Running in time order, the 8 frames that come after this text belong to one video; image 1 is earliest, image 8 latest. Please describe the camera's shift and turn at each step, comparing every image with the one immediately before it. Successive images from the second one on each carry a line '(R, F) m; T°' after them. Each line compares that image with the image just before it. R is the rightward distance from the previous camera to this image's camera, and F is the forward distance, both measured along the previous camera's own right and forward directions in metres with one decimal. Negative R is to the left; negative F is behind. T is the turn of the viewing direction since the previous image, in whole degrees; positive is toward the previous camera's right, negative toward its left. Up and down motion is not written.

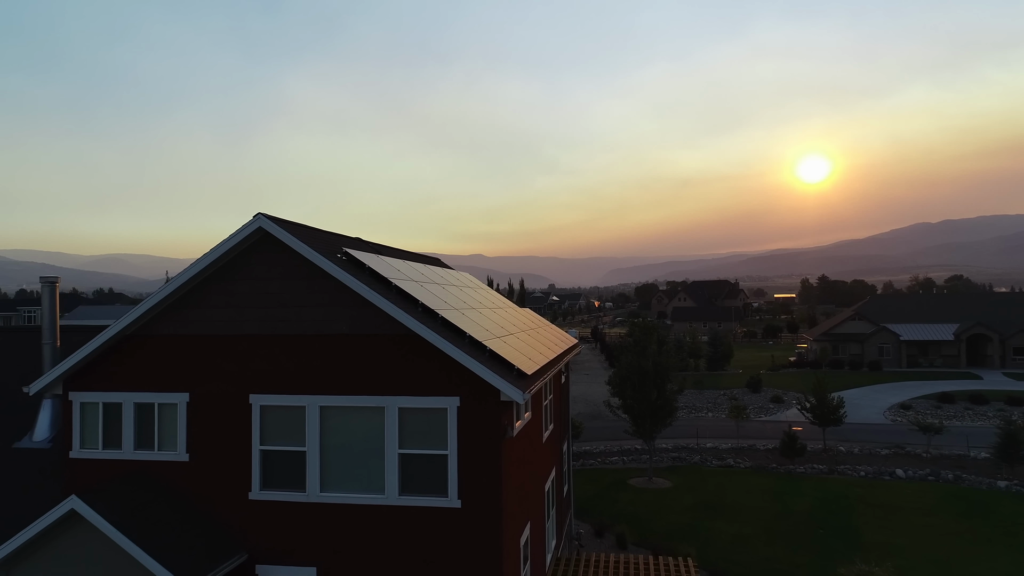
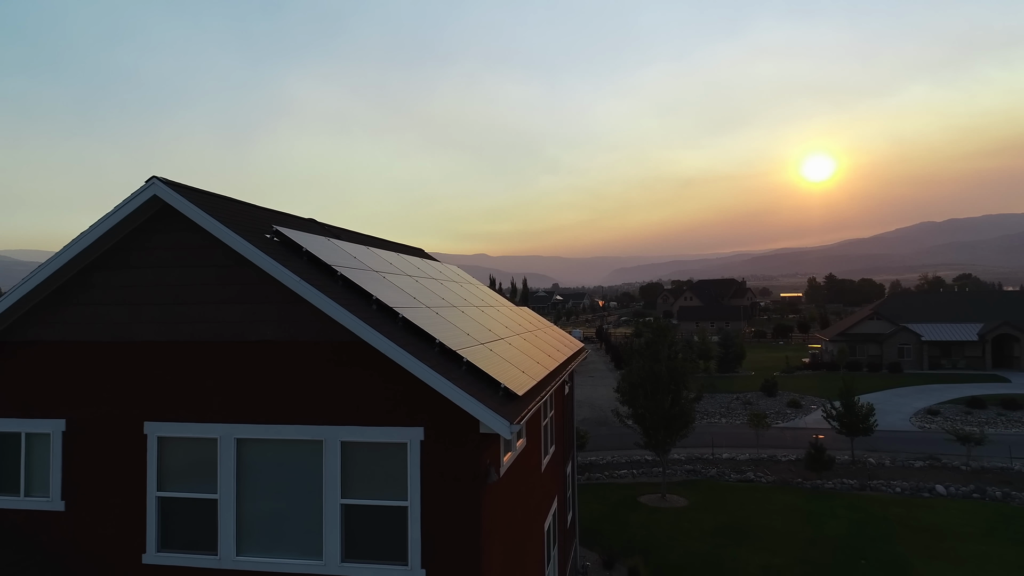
(+0.2, +2.6) m; 0°
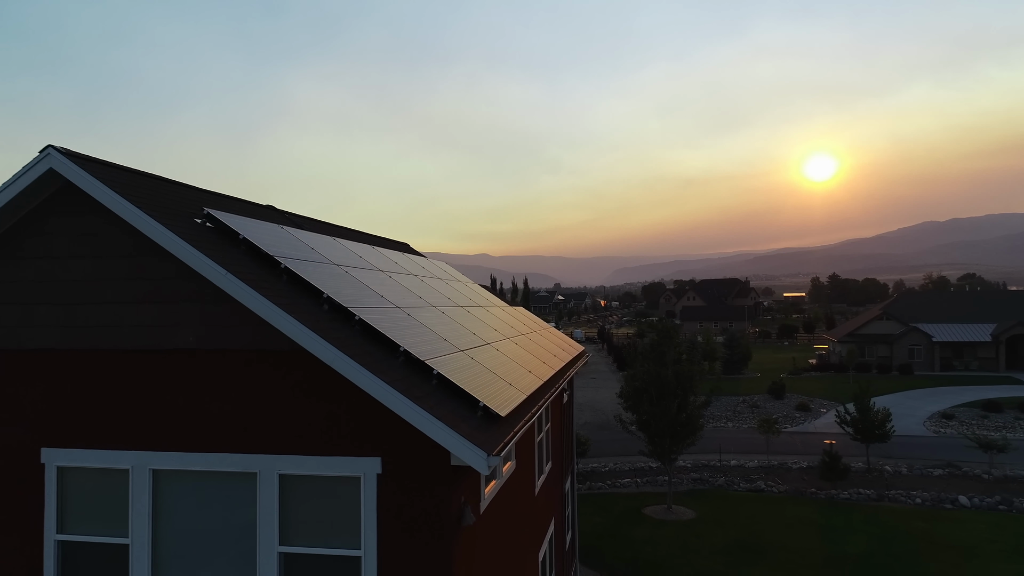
(+0.2, +1.4) m; 0°
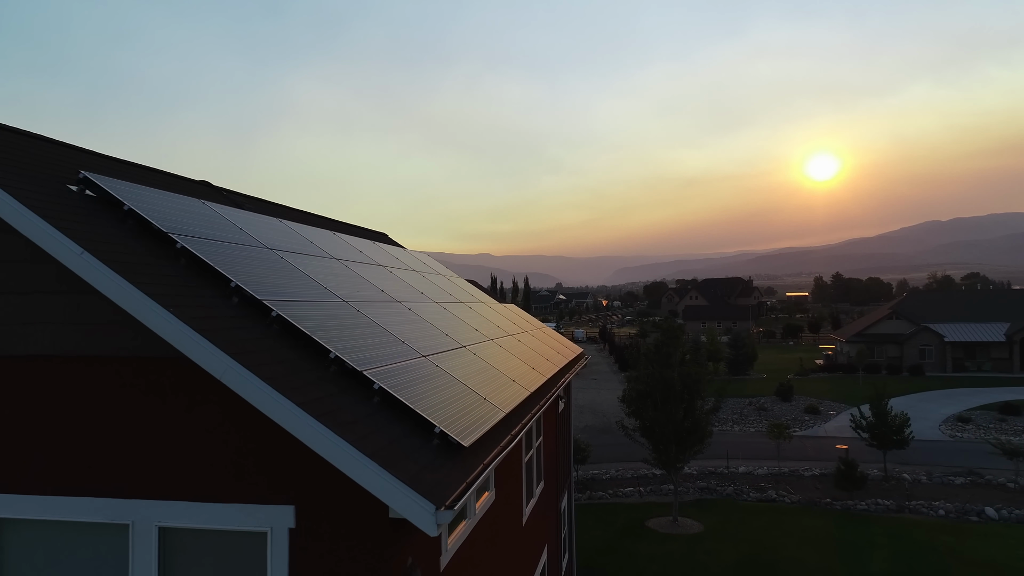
(+0.3, +1.5) m; 0°
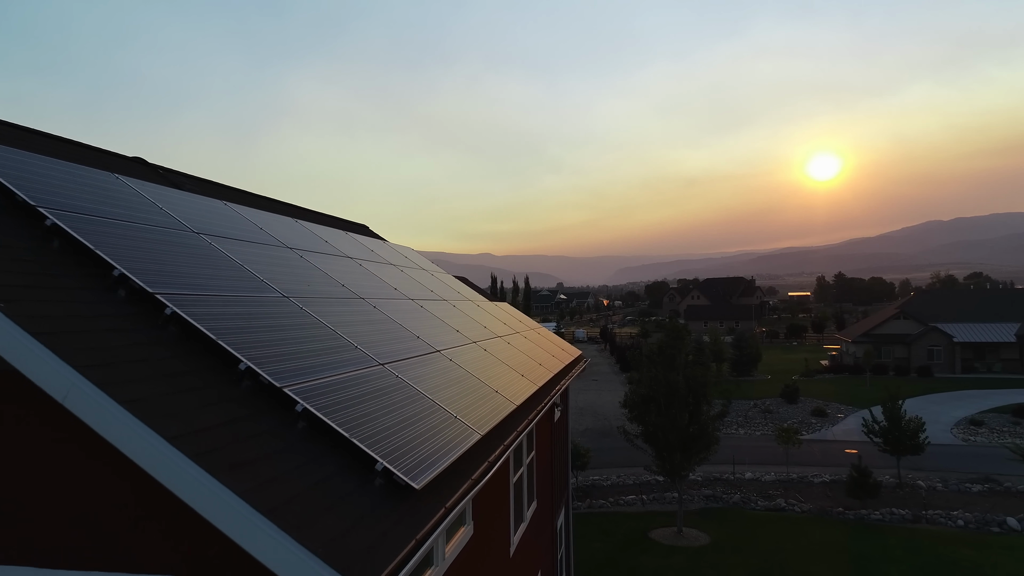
(+0.2, +1.1) m; 0°
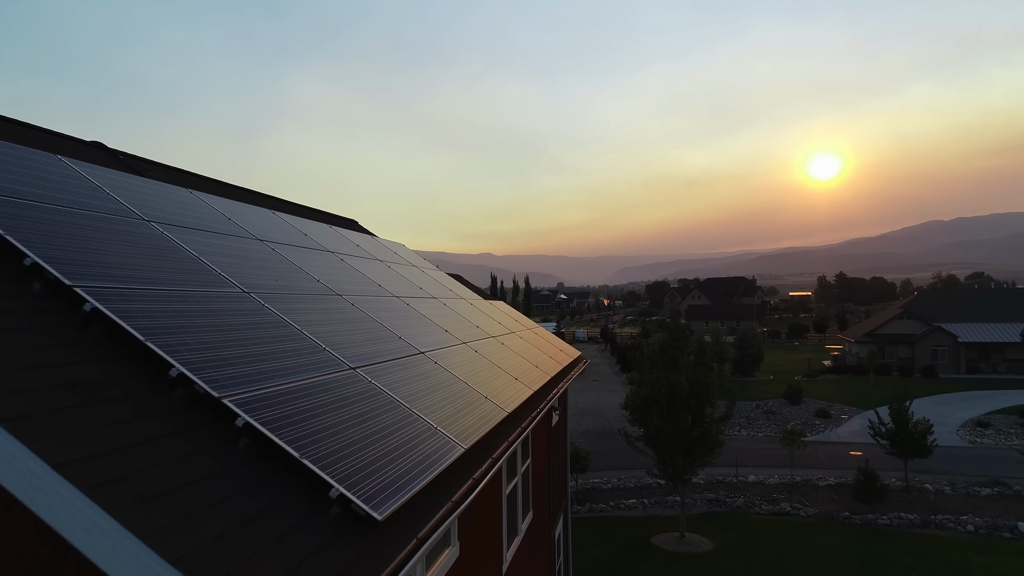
(+0.1, +0.5) m; 0°
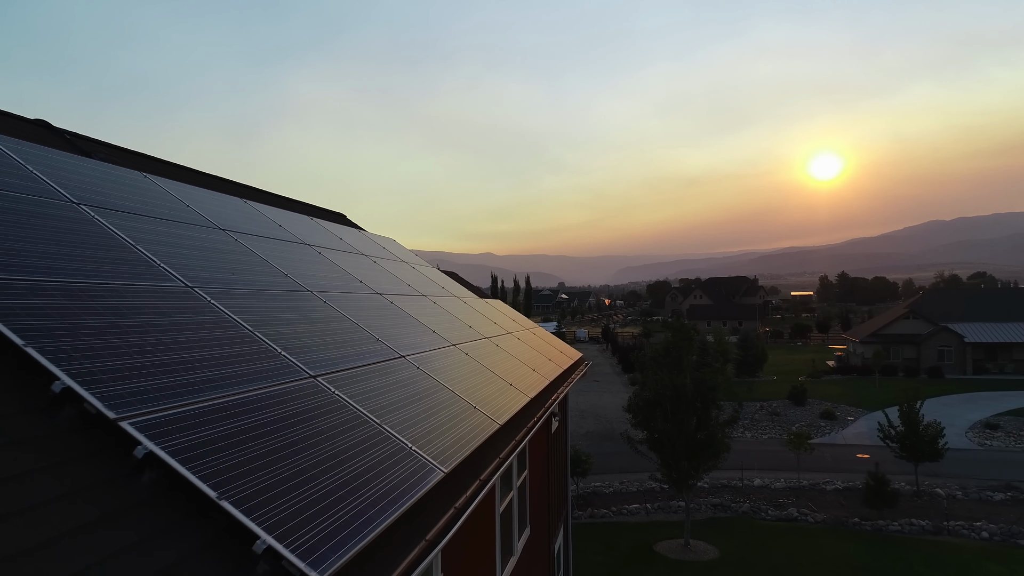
(+0.1, +0.7) m; 0°
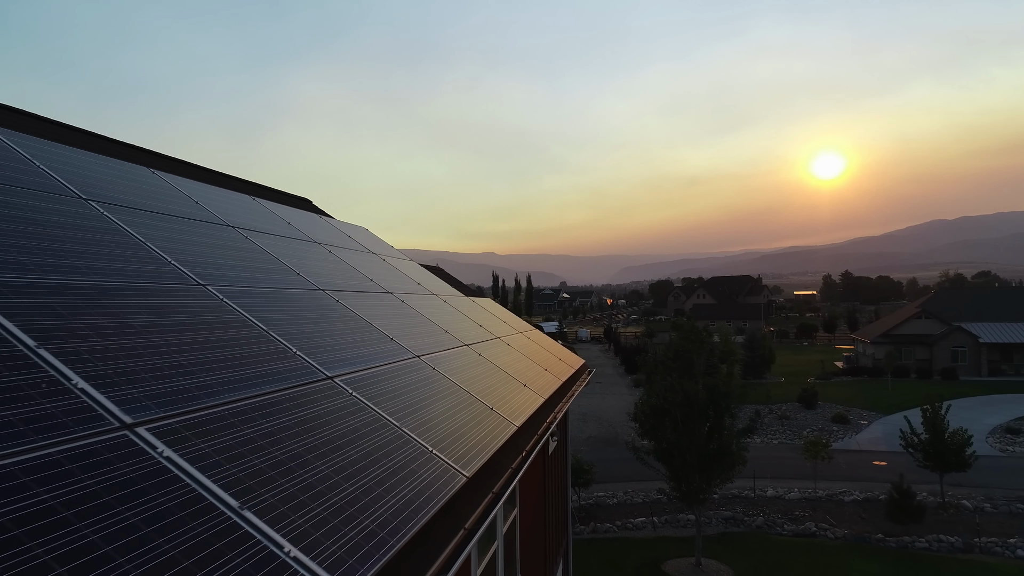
(+0.2, +1.5) m; 0°
